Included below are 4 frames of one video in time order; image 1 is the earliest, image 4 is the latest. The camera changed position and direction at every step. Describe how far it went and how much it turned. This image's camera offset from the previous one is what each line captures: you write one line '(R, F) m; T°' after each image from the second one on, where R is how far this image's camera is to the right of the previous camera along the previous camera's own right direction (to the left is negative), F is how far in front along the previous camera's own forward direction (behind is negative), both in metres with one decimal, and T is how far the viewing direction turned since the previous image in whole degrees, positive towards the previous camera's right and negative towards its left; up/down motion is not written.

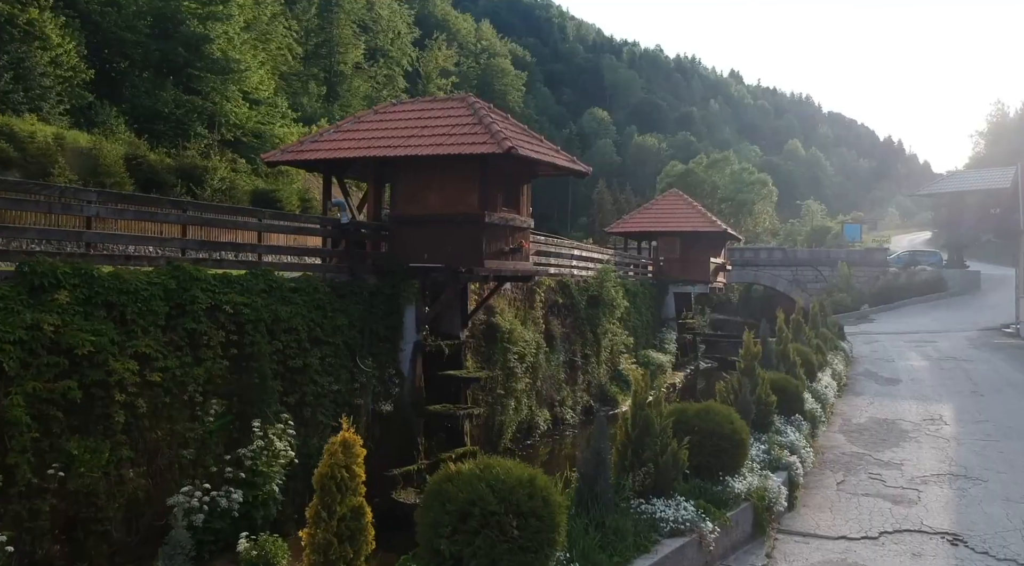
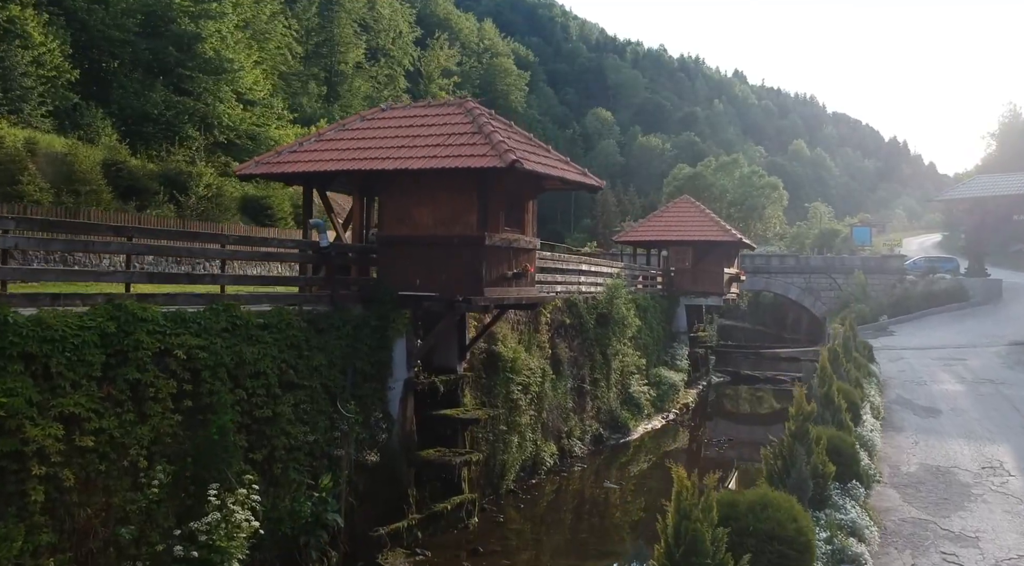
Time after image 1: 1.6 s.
(0.0, +1.8) m; 0°
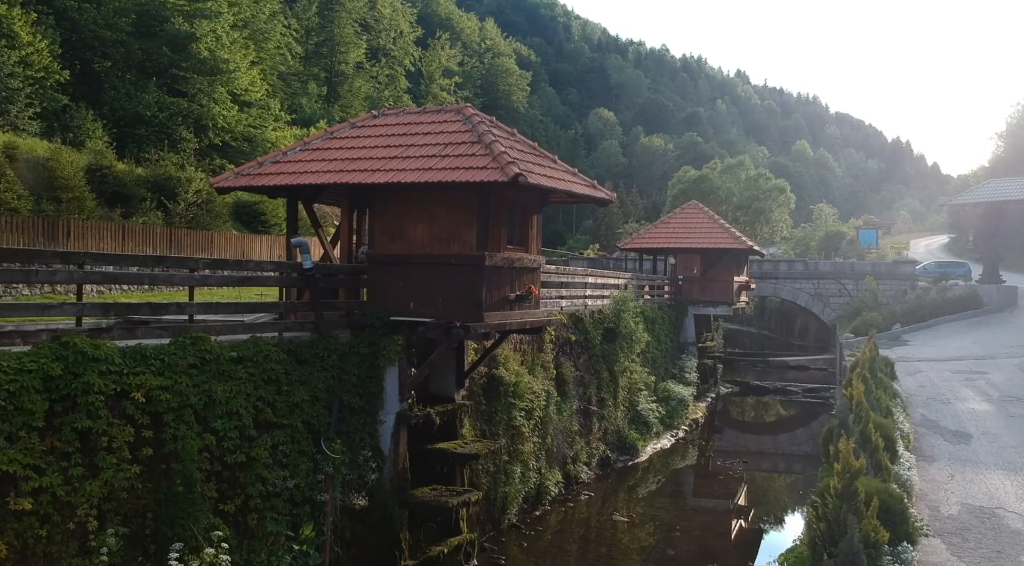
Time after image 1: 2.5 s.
(0.0, +1.1) m; 0°
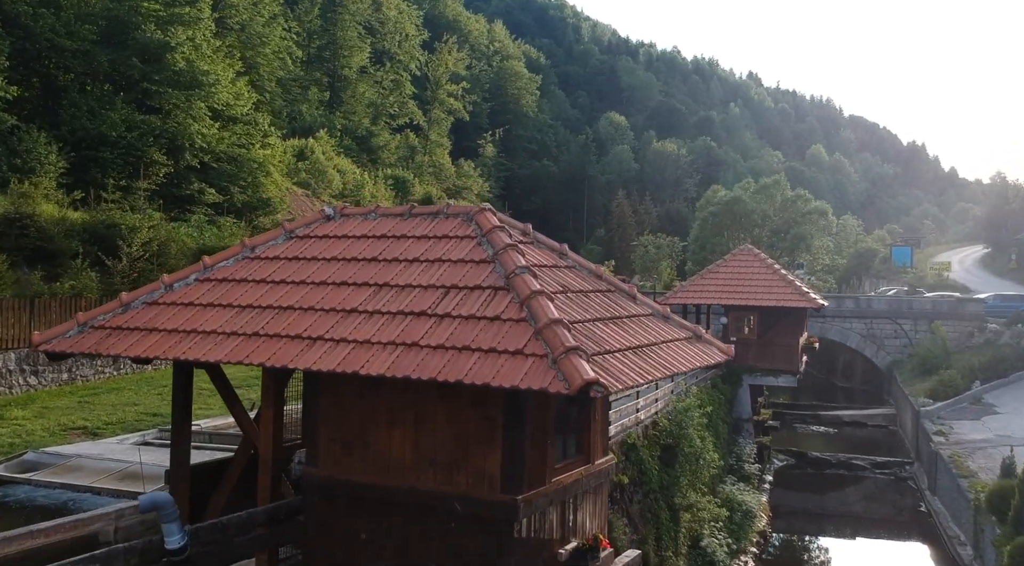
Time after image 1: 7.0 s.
(-0.3, +5.4) m; 0°
